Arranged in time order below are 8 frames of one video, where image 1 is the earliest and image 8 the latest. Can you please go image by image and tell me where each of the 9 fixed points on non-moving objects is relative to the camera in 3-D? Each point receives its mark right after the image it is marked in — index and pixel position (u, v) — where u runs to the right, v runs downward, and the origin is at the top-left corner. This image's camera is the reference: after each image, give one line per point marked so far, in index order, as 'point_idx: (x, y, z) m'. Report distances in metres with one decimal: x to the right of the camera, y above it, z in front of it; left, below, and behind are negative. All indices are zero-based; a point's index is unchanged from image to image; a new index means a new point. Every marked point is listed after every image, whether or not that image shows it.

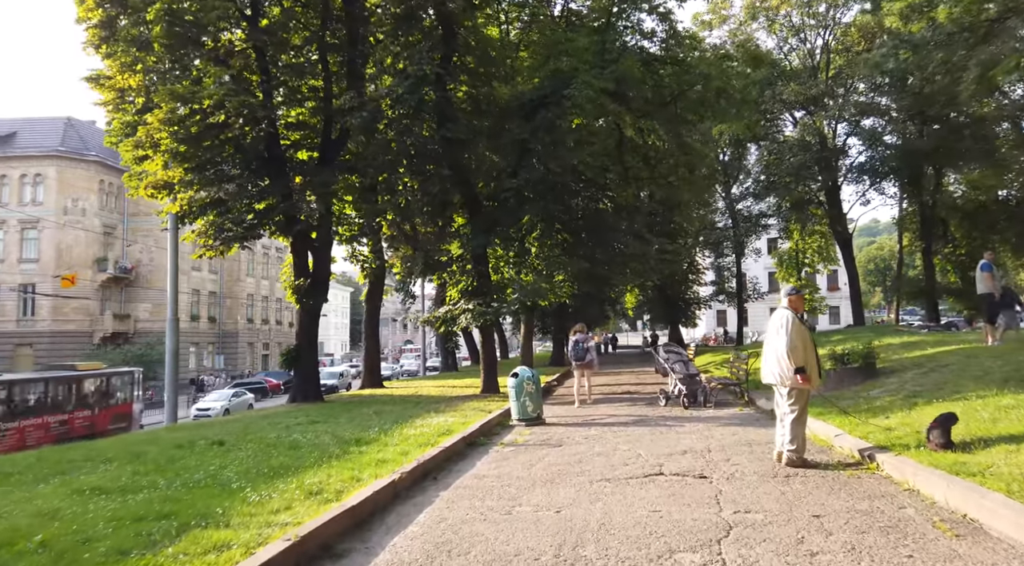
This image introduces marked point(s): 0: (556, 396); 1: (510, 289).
0: (+1.0, -2.6, +17.9) m
1: (-0.1, -0.1, +18.4) m
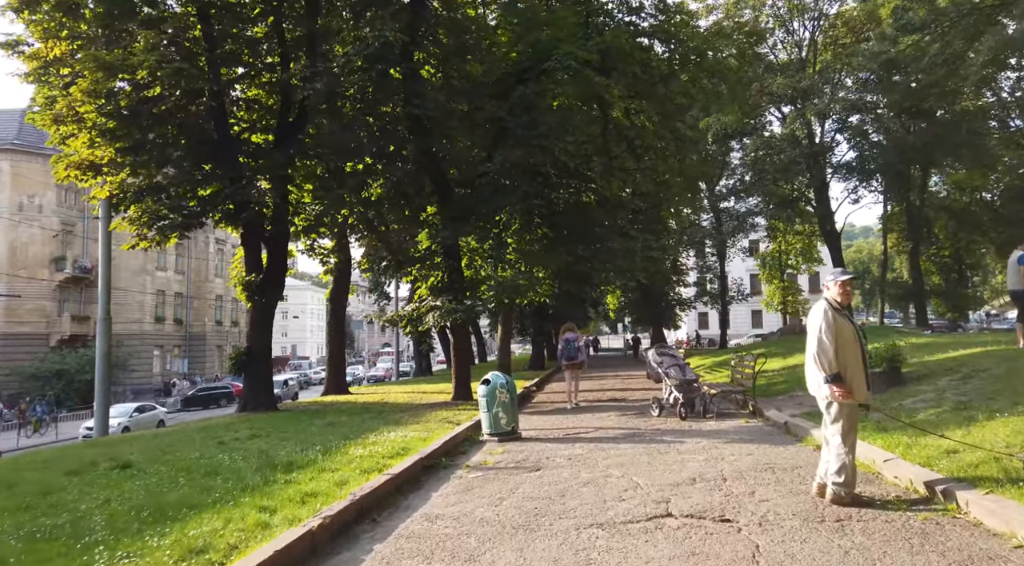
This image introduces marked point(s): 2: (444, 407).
0: (+0.5, -2.5, +16.2) m
1: (-0.6, 0.0, +16.7) m
2: (-1.3, -2.4, +15.4) m
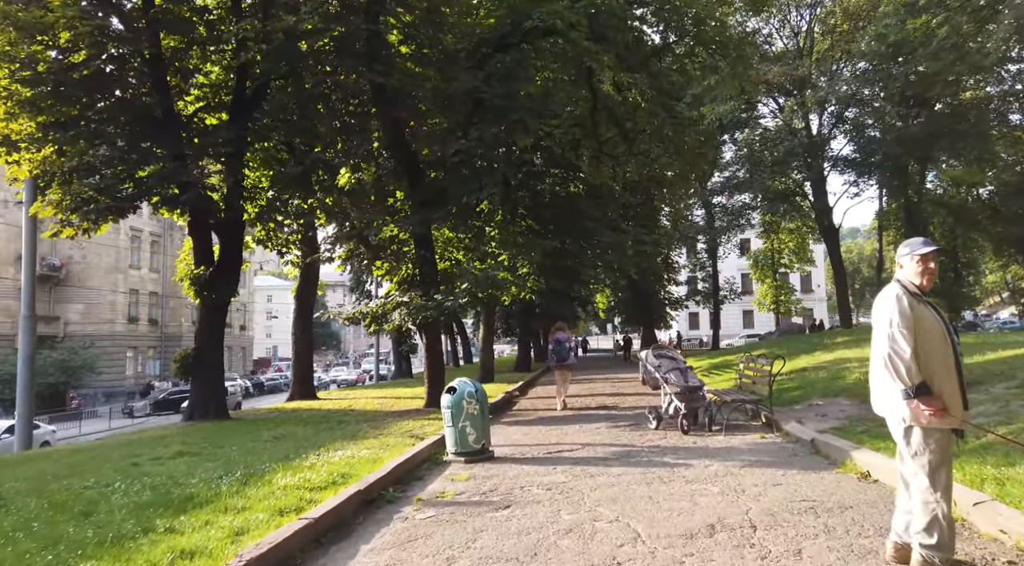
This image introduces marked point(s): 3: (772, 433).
0: (+0.1, -2.4, +14.5) m
1: (-1.0, +0.1, +15.0) m
2: (-1.7, -2.3, +13.7) m
3: (+2.9, -1.7, +8.9) m
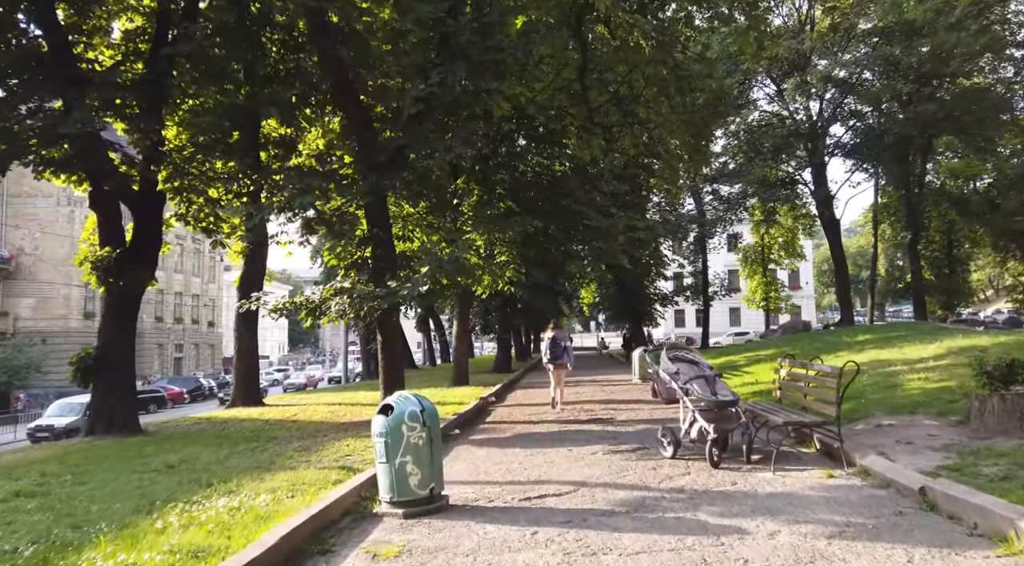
0: (-0.3, -2.1, +11.8) m
1: (-1.4, +0.3, +12.3) m
2: (-2.1, -2.1, +11.0) m
3: (+2.6, -1.5, +6.3) m
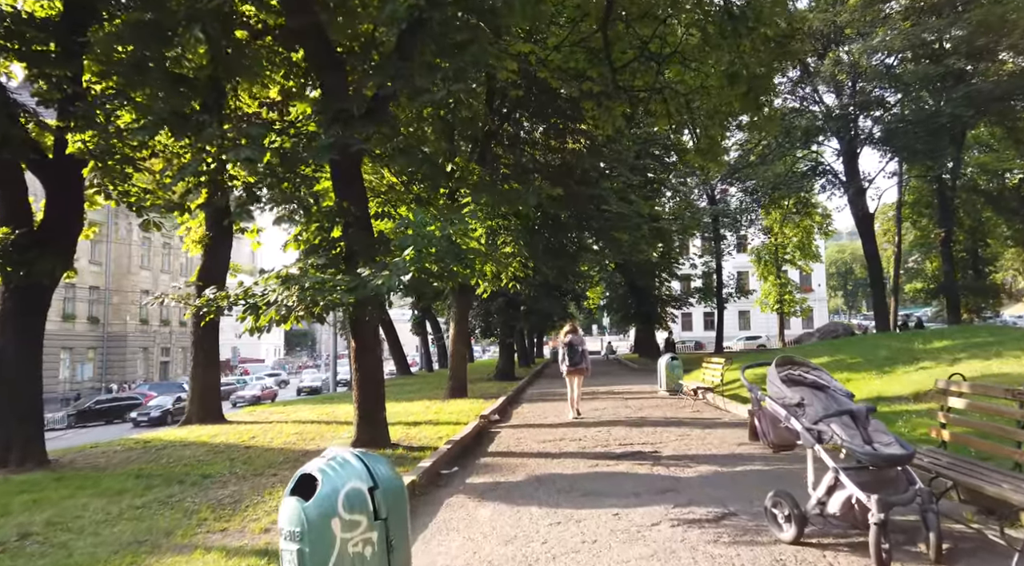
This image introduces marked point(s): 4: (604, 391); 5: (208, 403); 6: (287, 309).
0: (-0.2, -2.0, +9.0) m
1: (-1.3, +0.4, +9.5) m
2: (-2.0, -1.9, +8.1) m
3: (+2.7, -1.3, +3.5) m
4: (+2.2, -2.6, +19.4) m
5: (-6.0, -2.4, +15.7) m
6: (-2.4, -0.3, +8.7) m
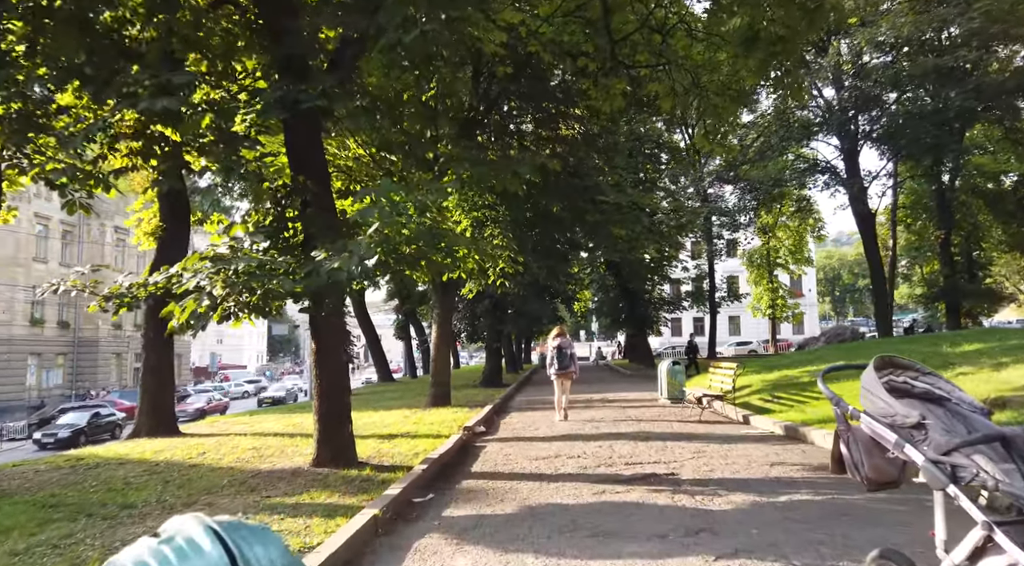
0: (-0.3, -1.9, +7.5) m
1: (-1.4, +0.5, +8.0) m
2: (-2.1, -1.8, +6.6) m
3: (+2.7, -1.2, +2.0) m
4: (+1.9, -2.6, +18.0) m
5: (-6.2, -2.3, +14.1) m
6: (-2.5, -0.2, +7.1) m
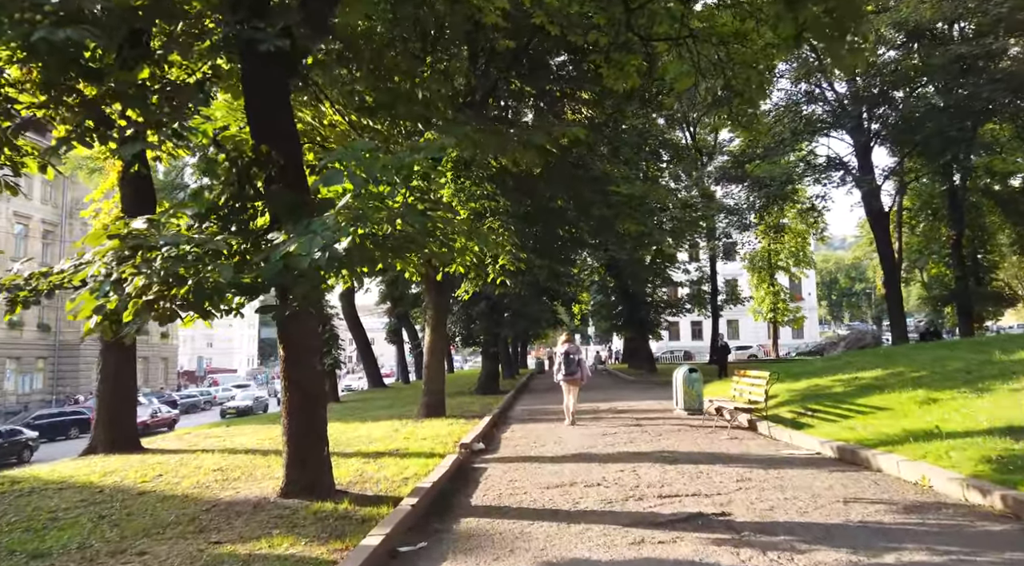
0: (-0.3, -1.8, +6.0) m
1: (-1.3, +0.6, +6.5) m
2: (-2.0, -1.8, +5.1) m
3: (+2.8, -1.1, +0.6) m
4: (+1.9, -2.6, +16.5) m
5: (-6.2, -2.3, +12.6) m
6: (-2.5, -0.1, +5.7) m
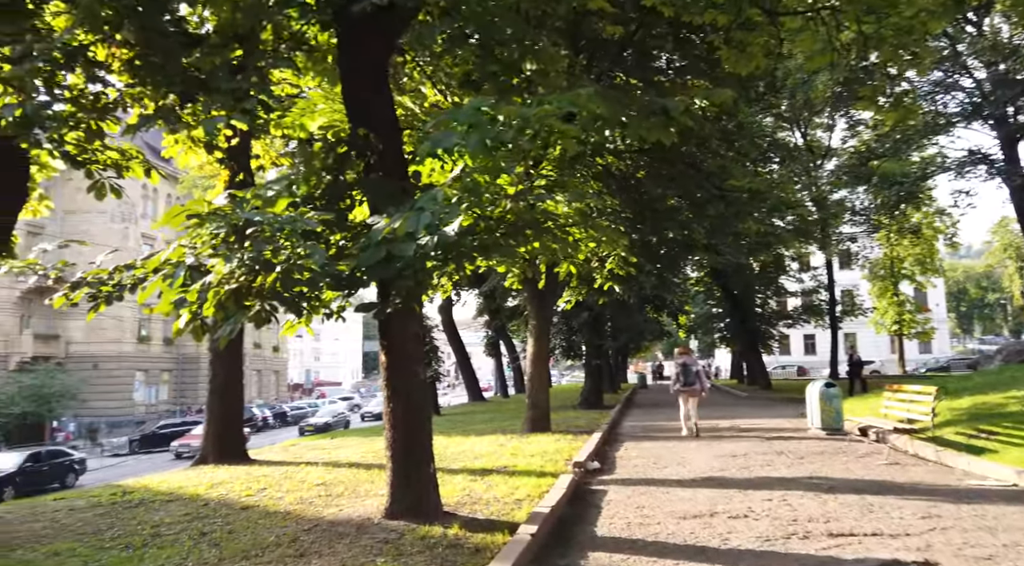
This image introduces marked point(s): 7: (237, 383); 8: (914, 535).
0: (+0.7, -1.8, +5.1) m
1: (-0.4, +0.6, +5.7) m
2: (-1.2, -1.7, +4.4) m
3: (+3.0, -0.9, -0.7) m
4: (+4.2, -2.7, +15.2) m
5: (-4.4, -2.4, +12.3) m
6: (-1.6, -0.1, +5.0) m
7: (-4.2, -1.5, +12.2) m
8: (+2.7, -1.6, +5.3) m
